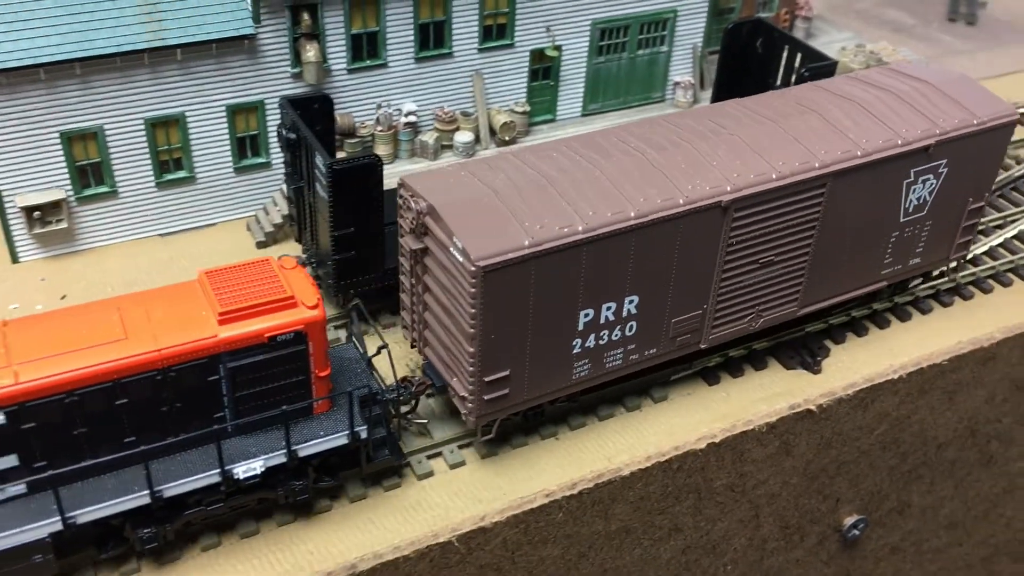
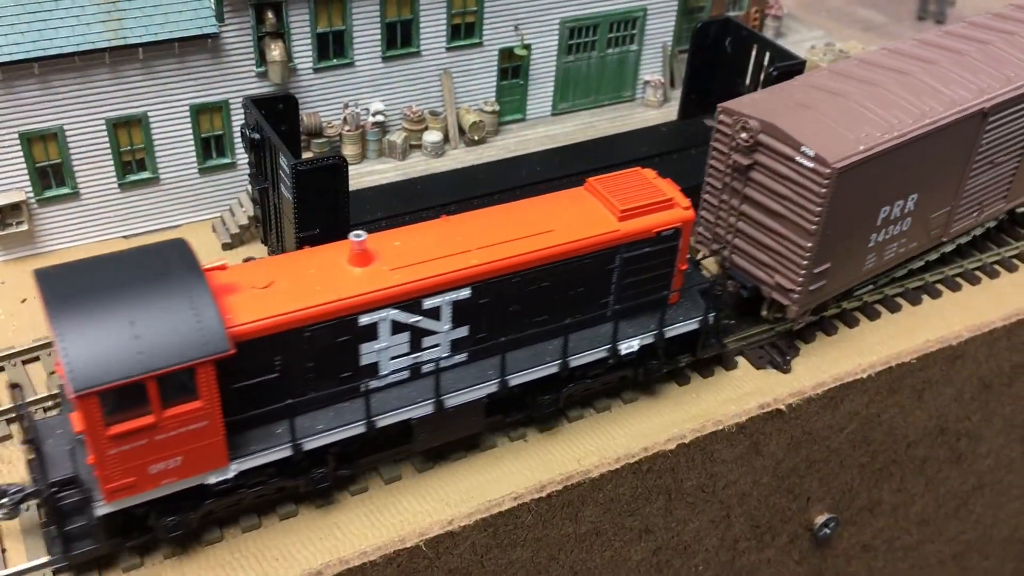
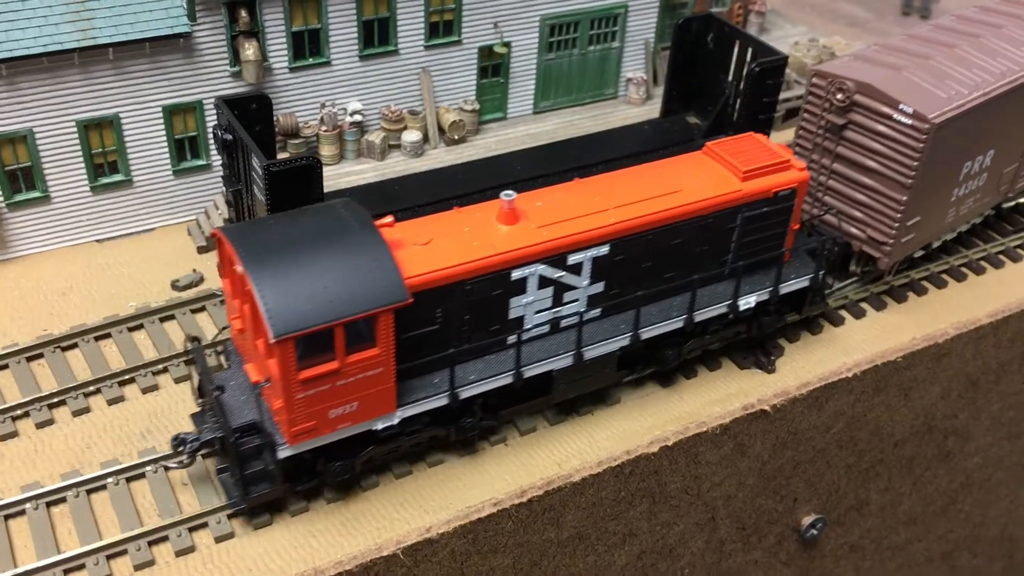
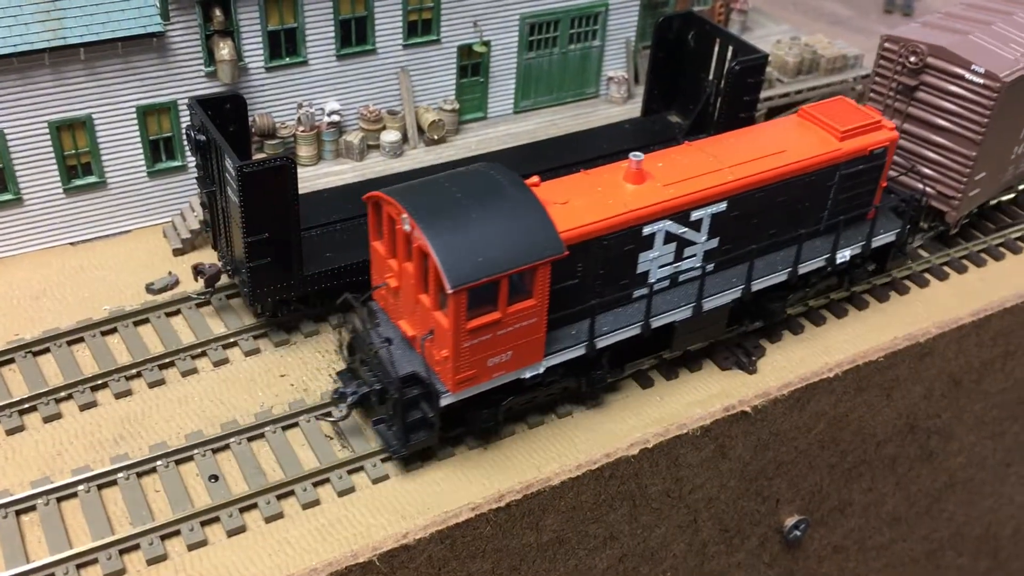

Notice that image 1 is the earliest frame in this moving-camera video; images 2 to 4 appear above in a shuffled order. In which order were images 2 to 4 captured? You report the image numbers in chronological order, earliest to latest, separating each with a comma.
2, 3, 4
